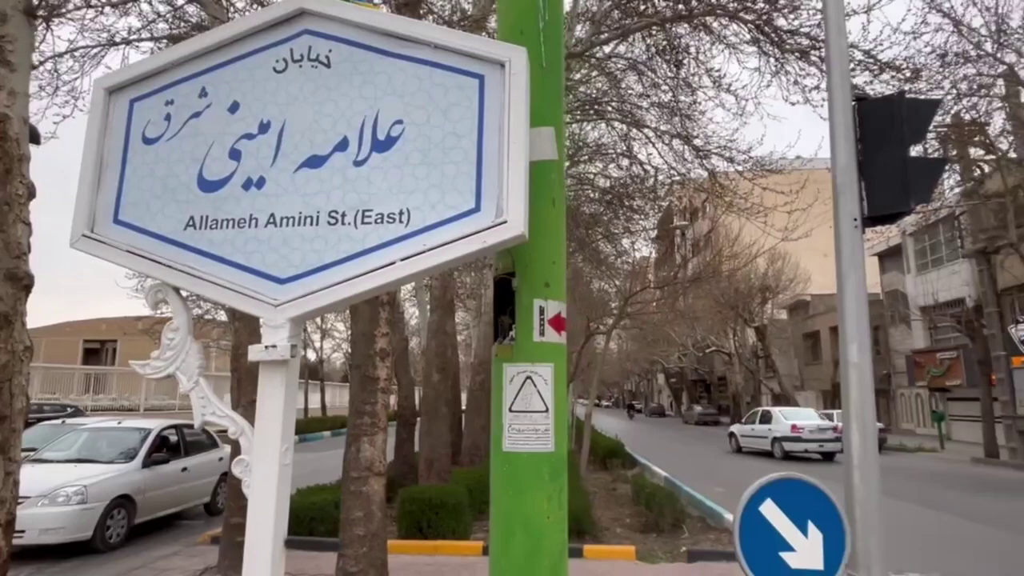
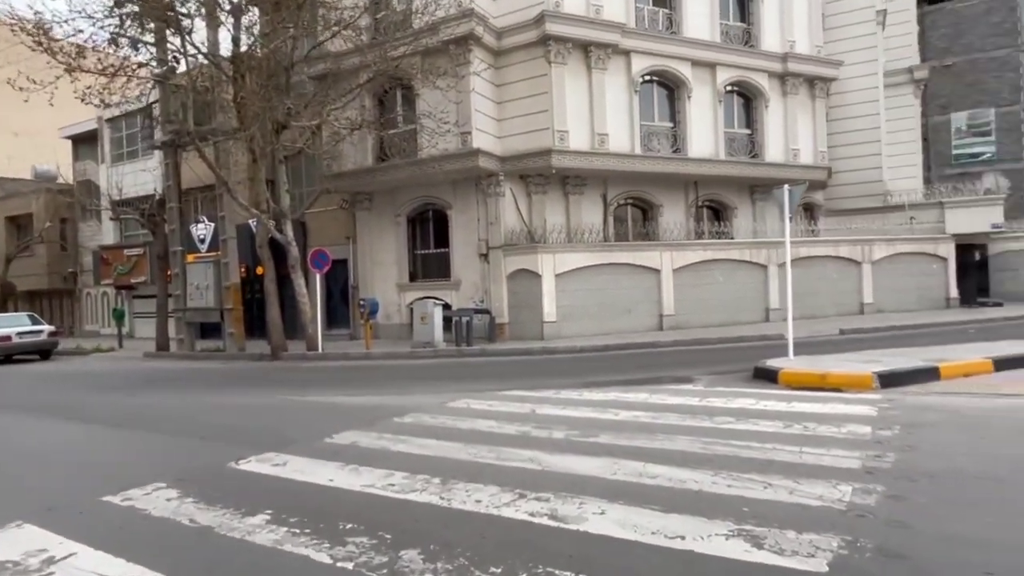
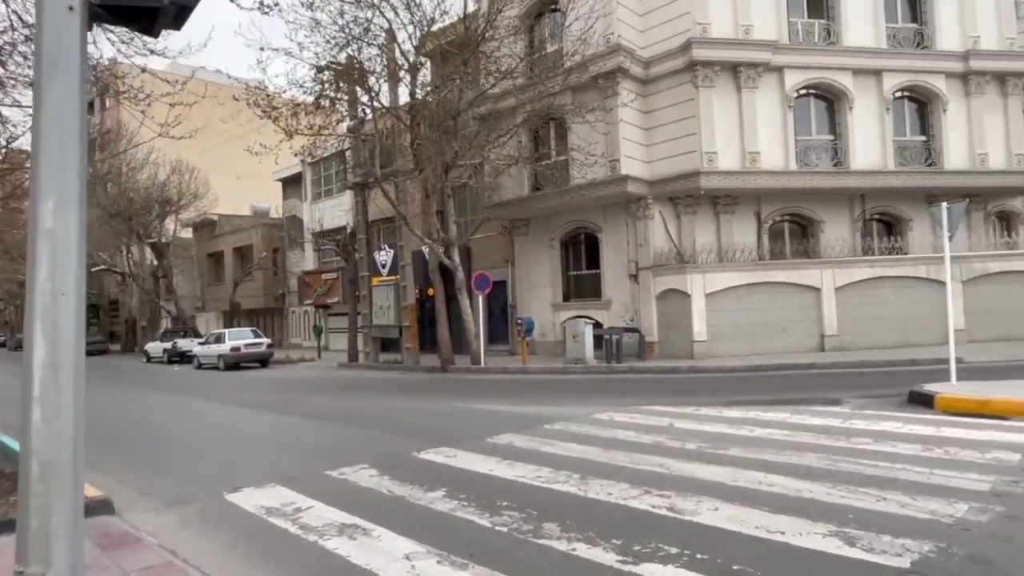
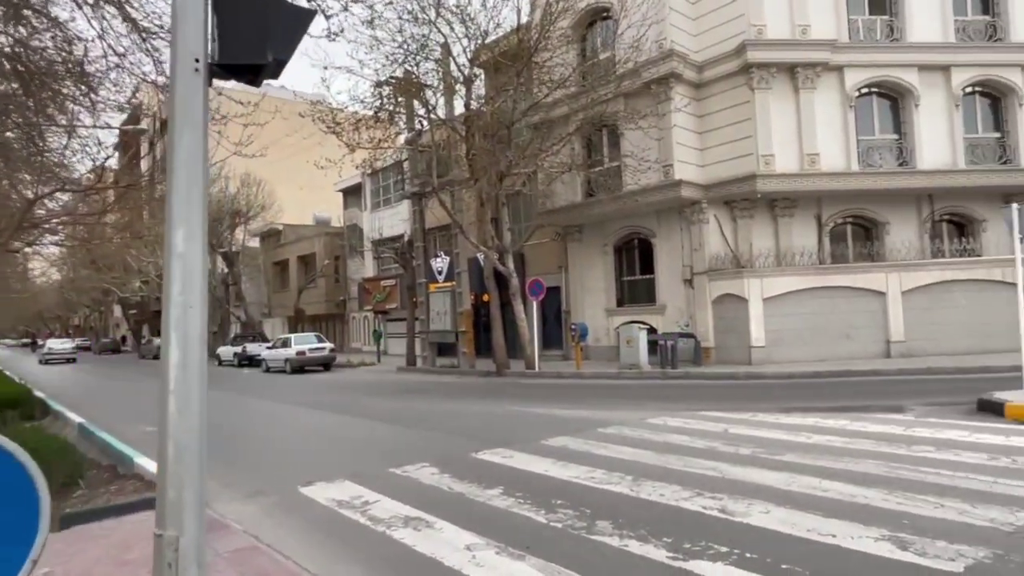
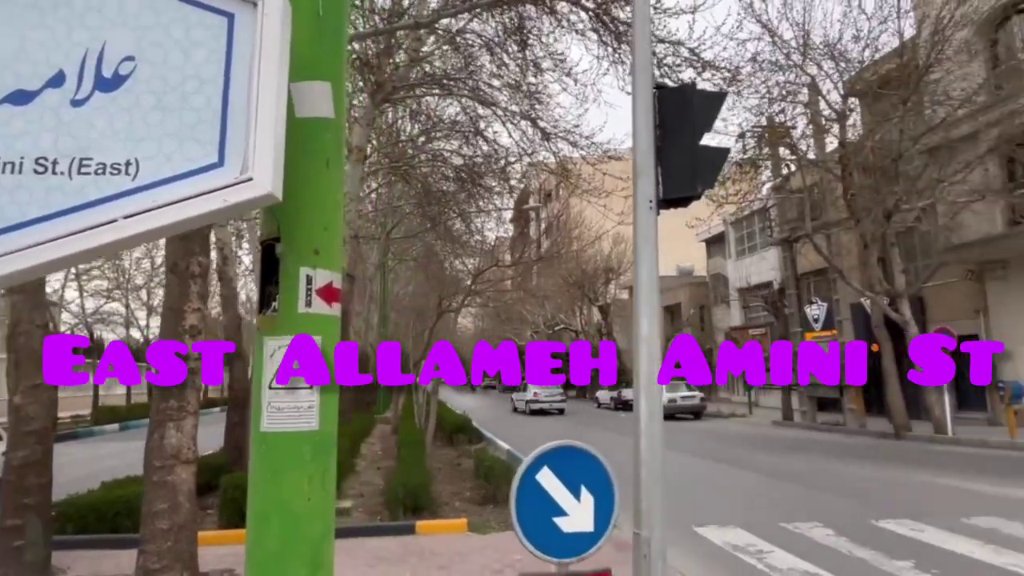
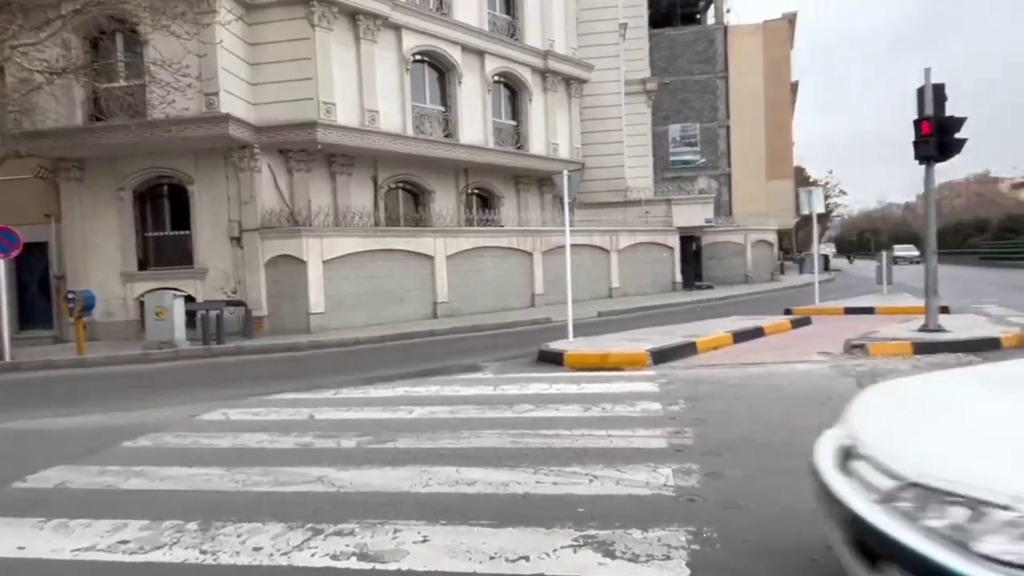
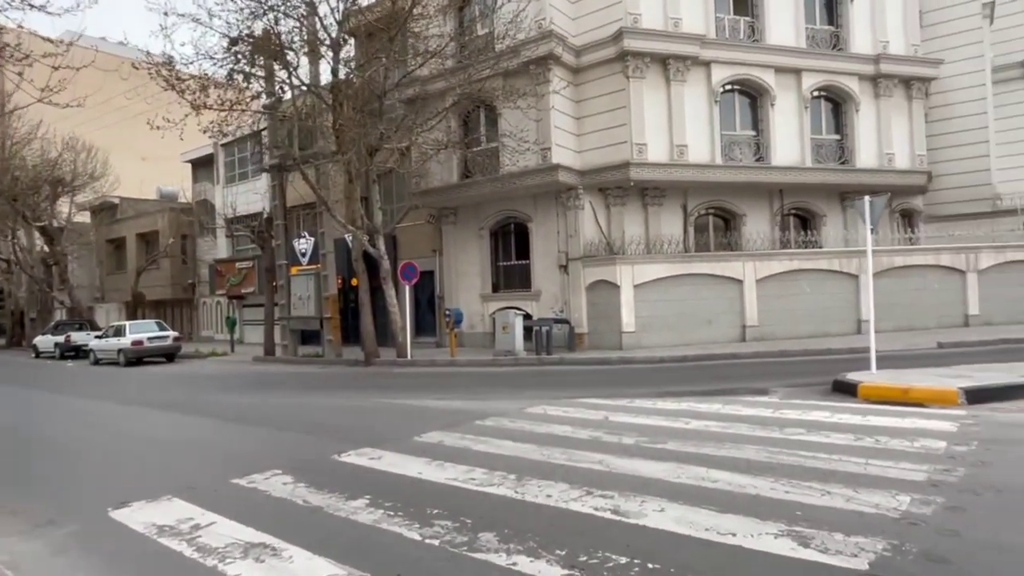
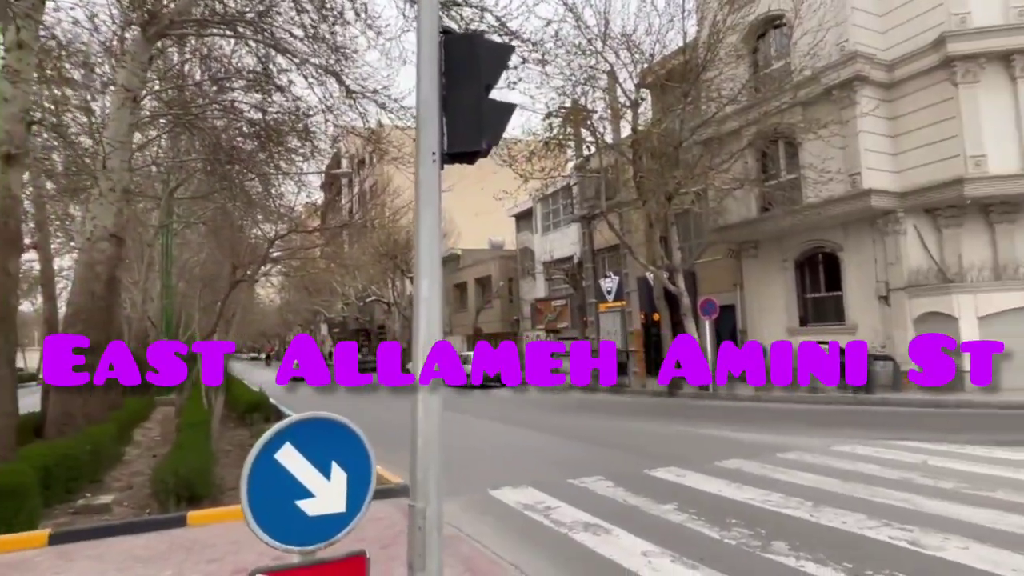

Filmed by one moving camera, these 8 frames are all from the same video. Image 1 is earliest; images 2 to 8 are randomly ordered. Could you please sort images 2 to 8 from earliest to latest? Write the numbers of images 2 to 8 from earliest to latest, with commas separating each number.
5, 8, 4, 3, 7, 2, 6
